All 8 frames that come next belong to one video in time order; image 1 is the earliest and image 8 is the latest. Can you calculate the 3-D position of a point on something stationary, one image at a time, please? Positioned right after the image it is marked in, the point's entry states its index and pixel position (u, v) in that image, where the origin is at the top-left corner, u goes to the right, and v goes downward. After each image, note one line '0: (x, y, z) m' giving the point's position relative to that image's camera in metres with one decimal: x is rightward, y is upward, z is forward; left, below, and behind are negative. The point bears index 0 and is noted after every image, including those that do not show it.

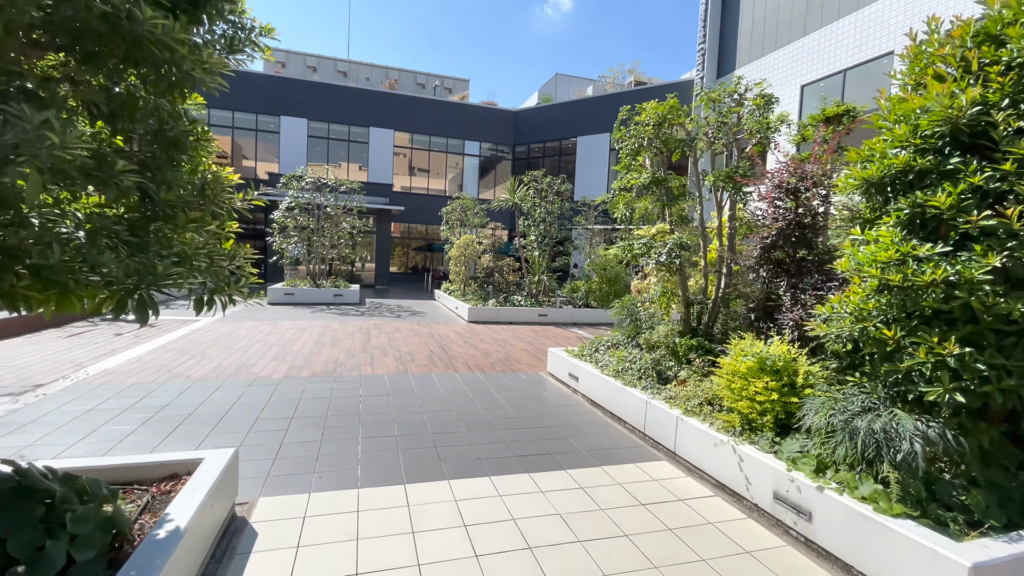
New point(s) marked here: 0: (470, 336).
0: (-0.9, -1.1, +10.6) m
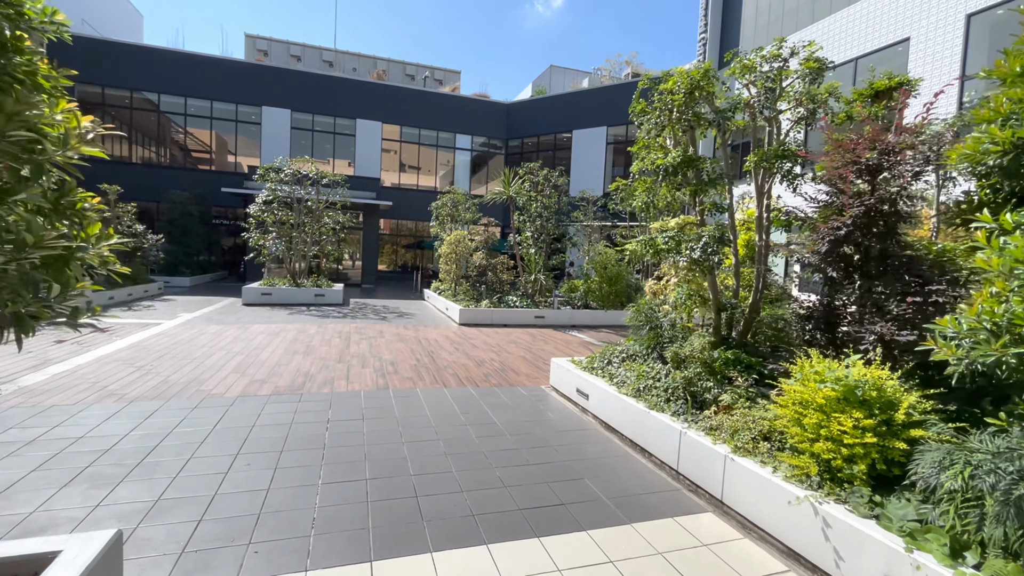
0: (-1.0, -1.1, +9.6) m
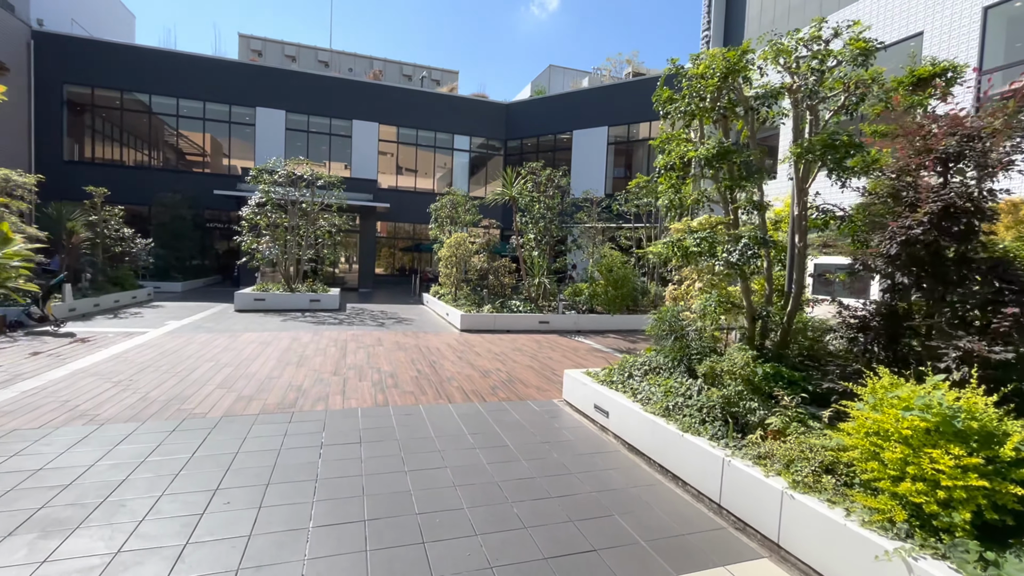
0: (-0.9, -1.2, +9.1) m
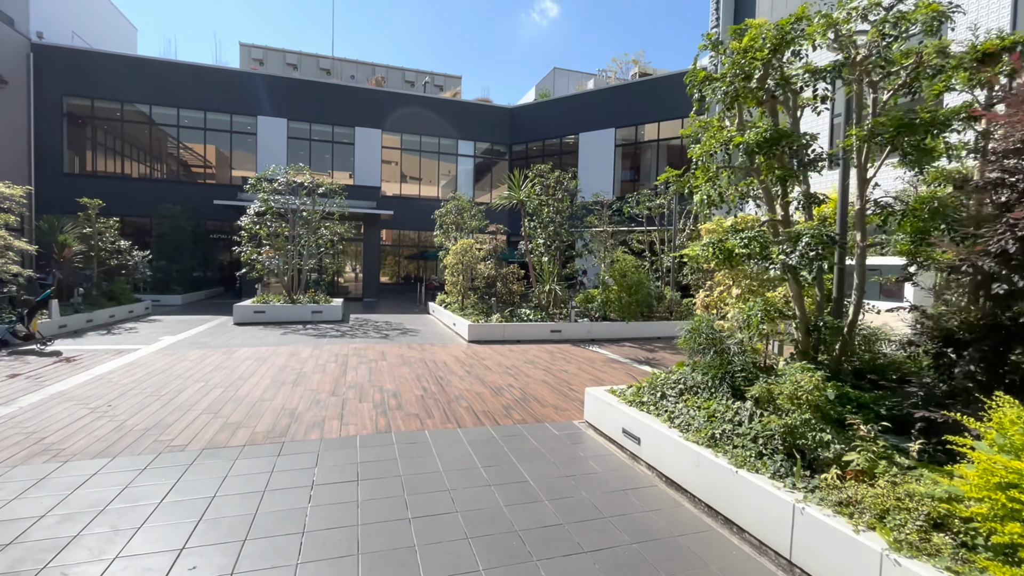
0: (-0.7, -1.3, +8.6) m
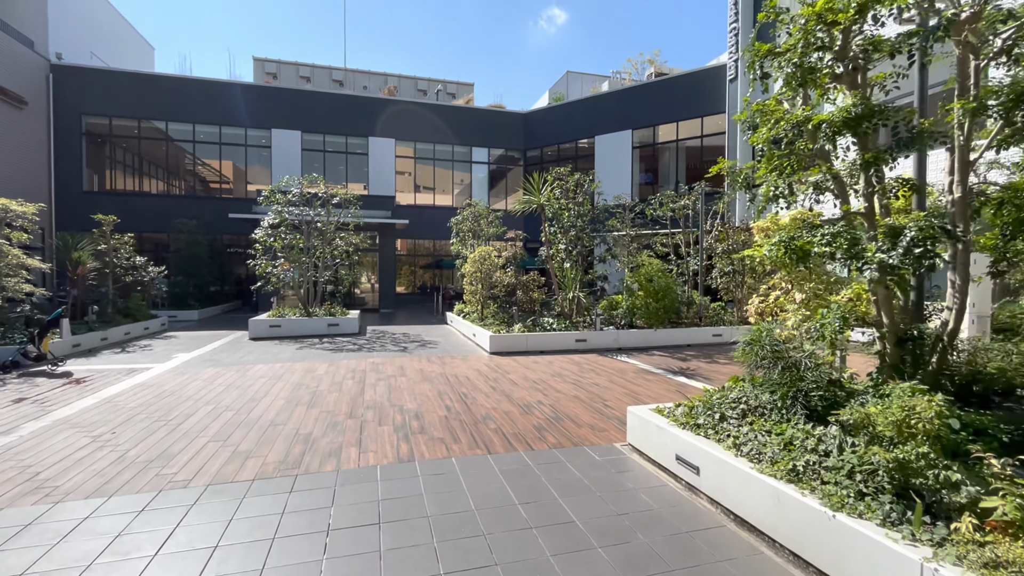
0: (-0.2, -1.5, +8.1) m
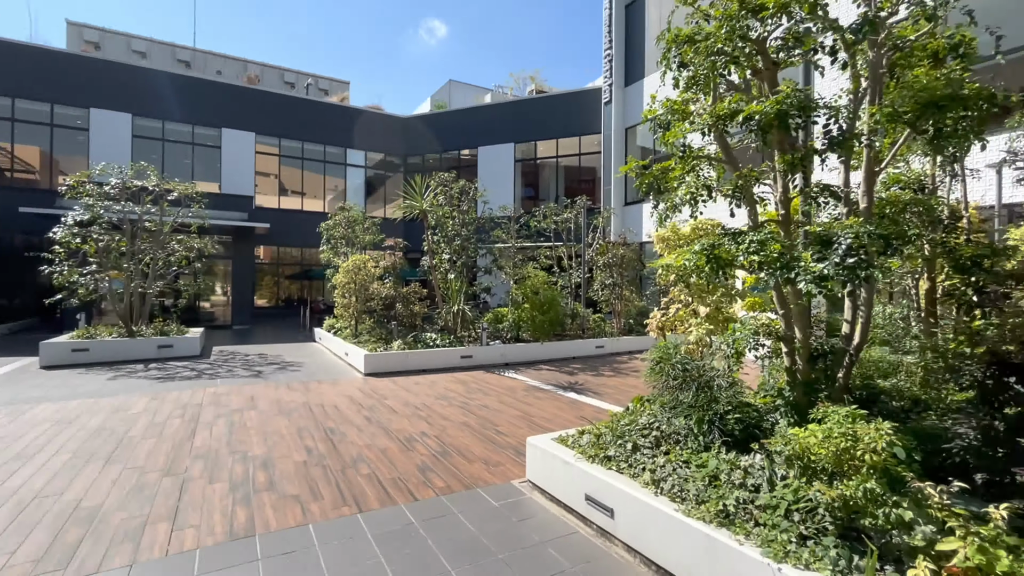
0: (-2.0, -1.7, +7.0) m
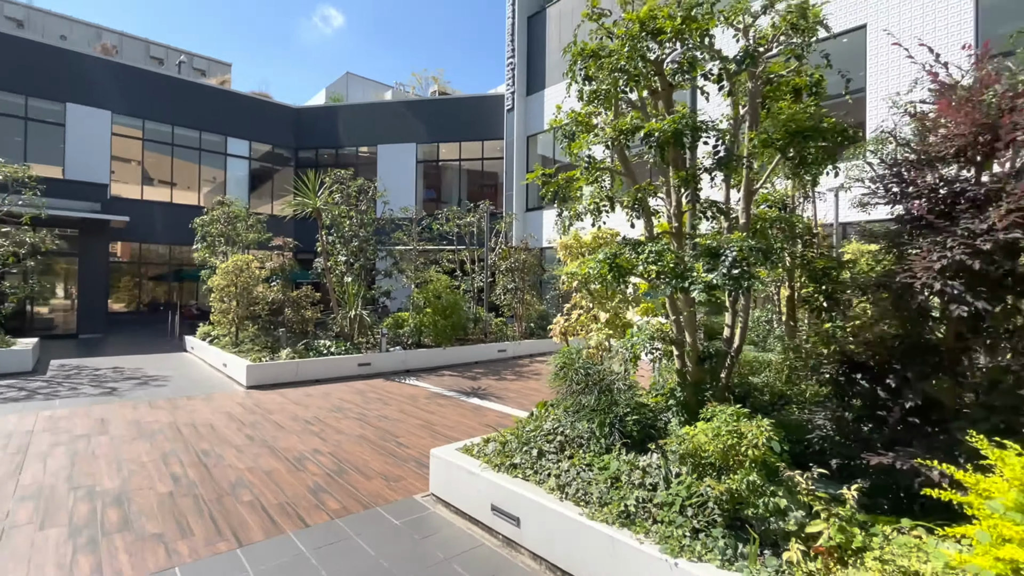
0: (-3.4, -1.8, +6.3) m
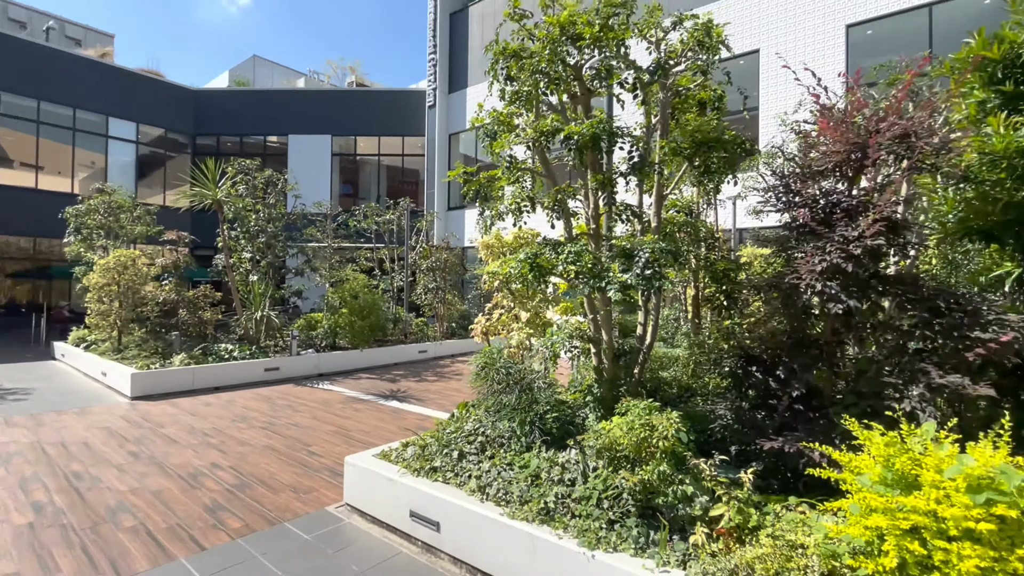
0: (-4.3, -1.7, +5.6) m
